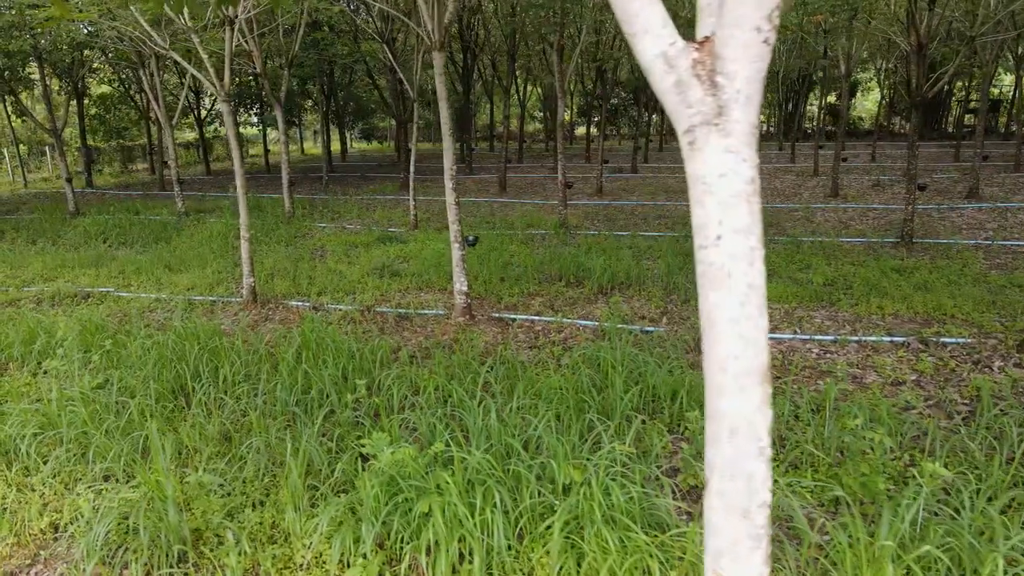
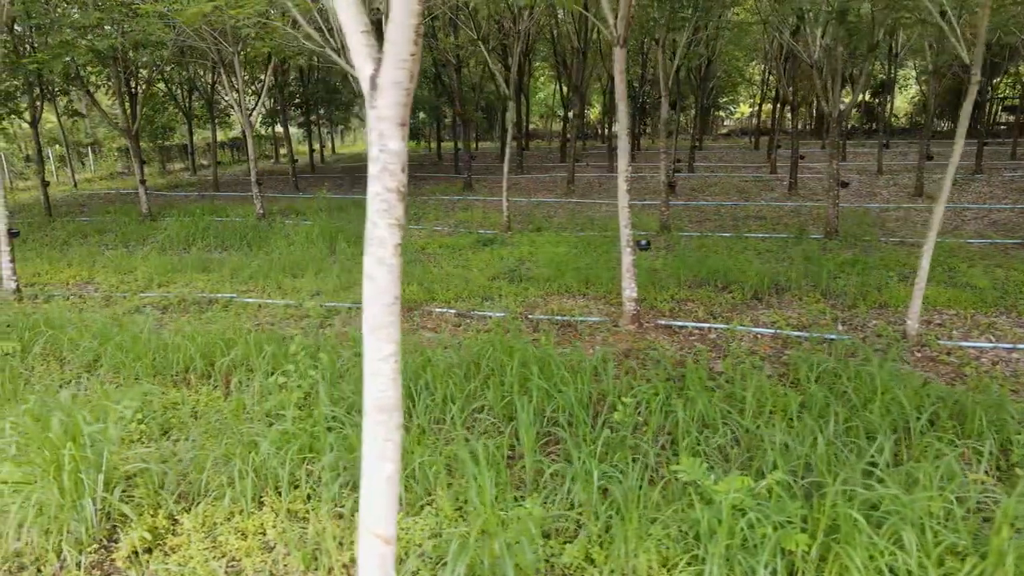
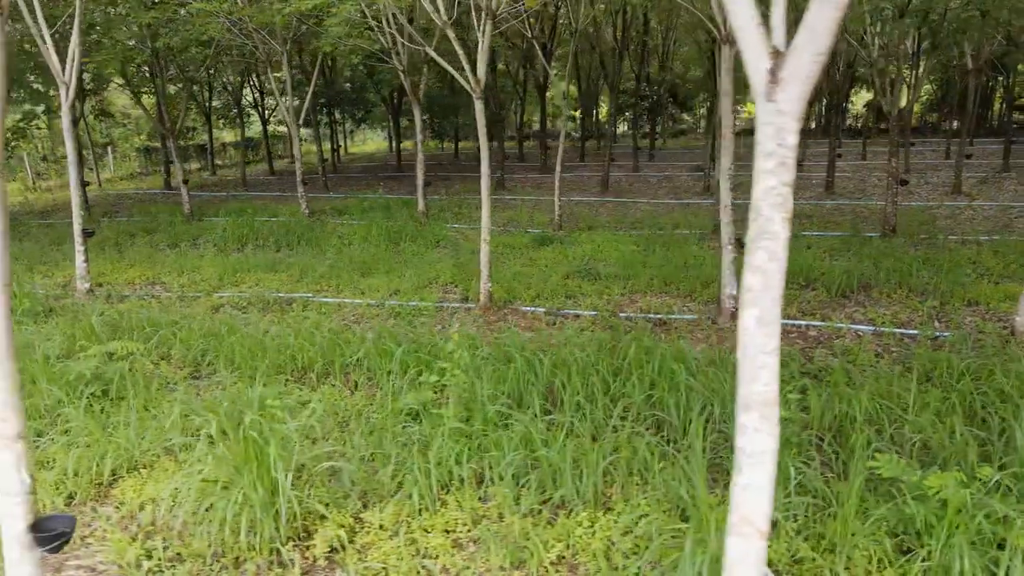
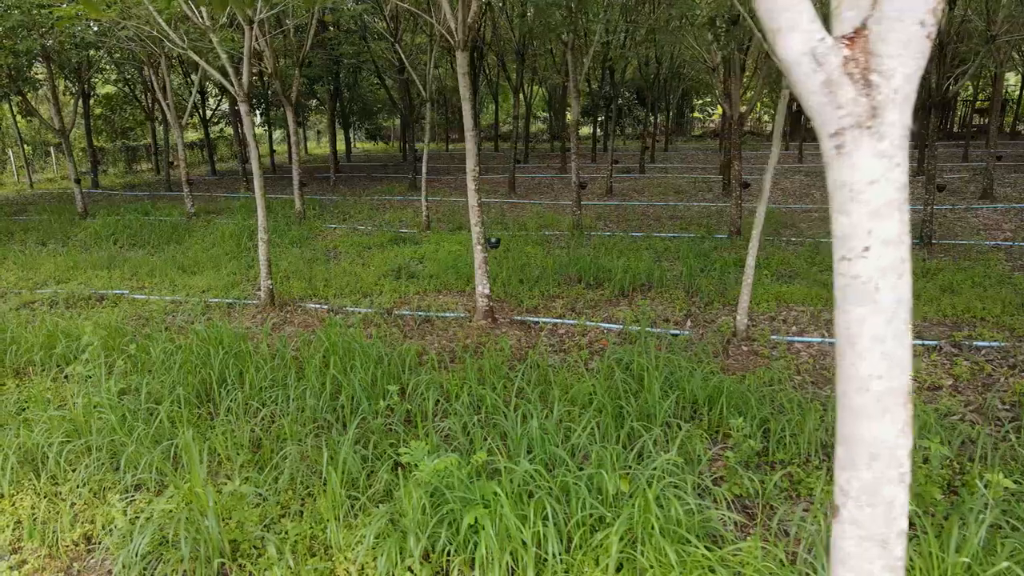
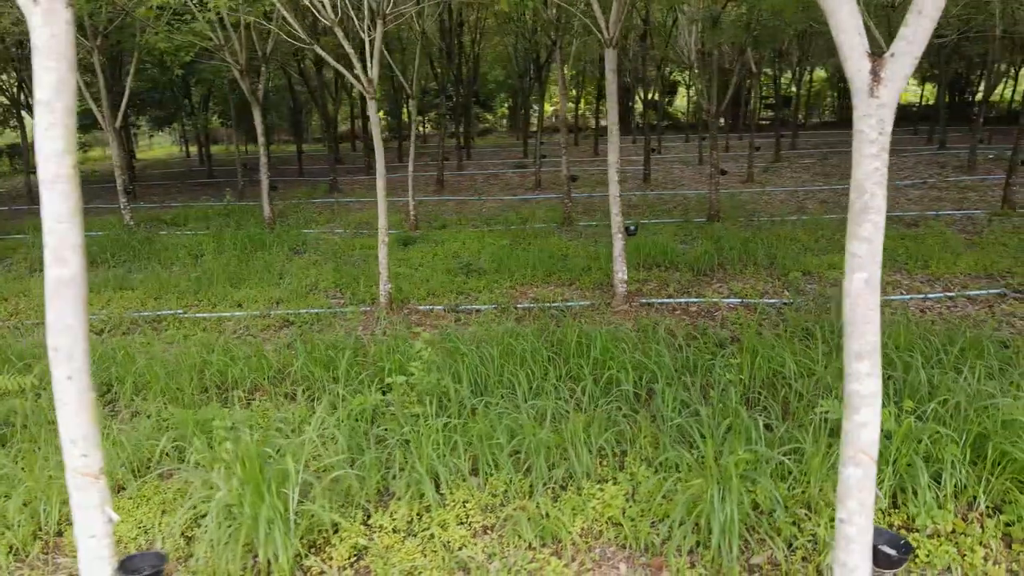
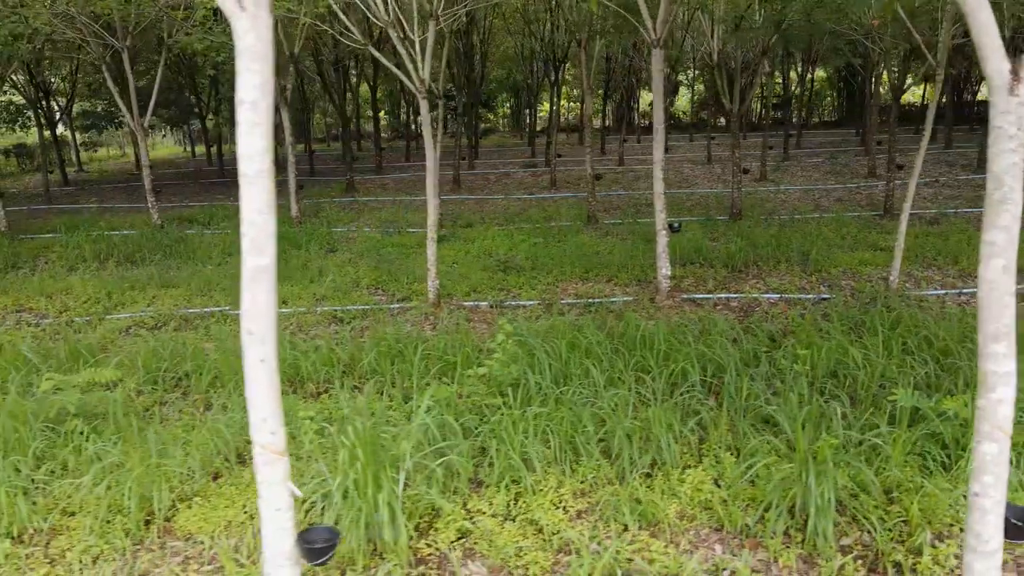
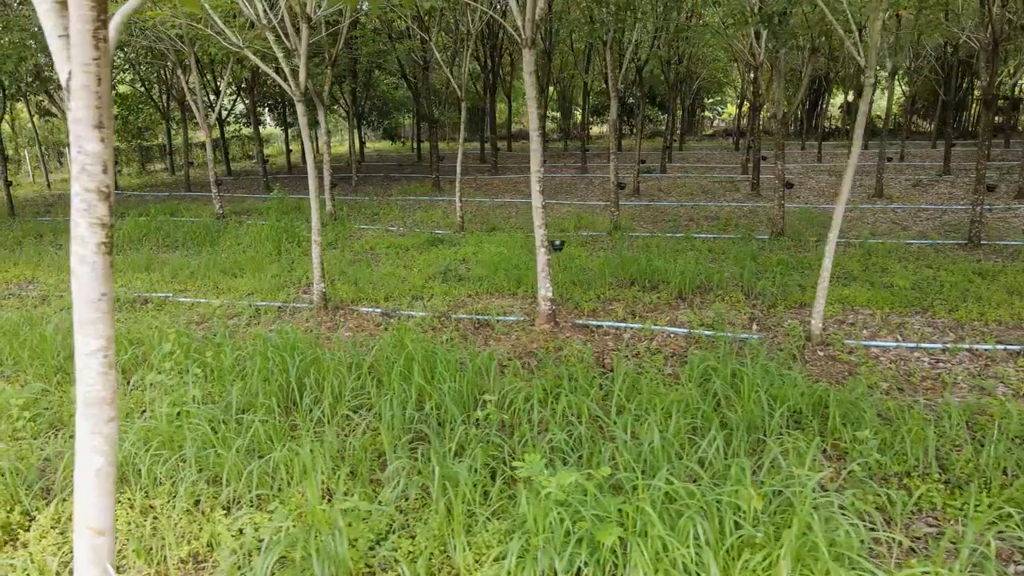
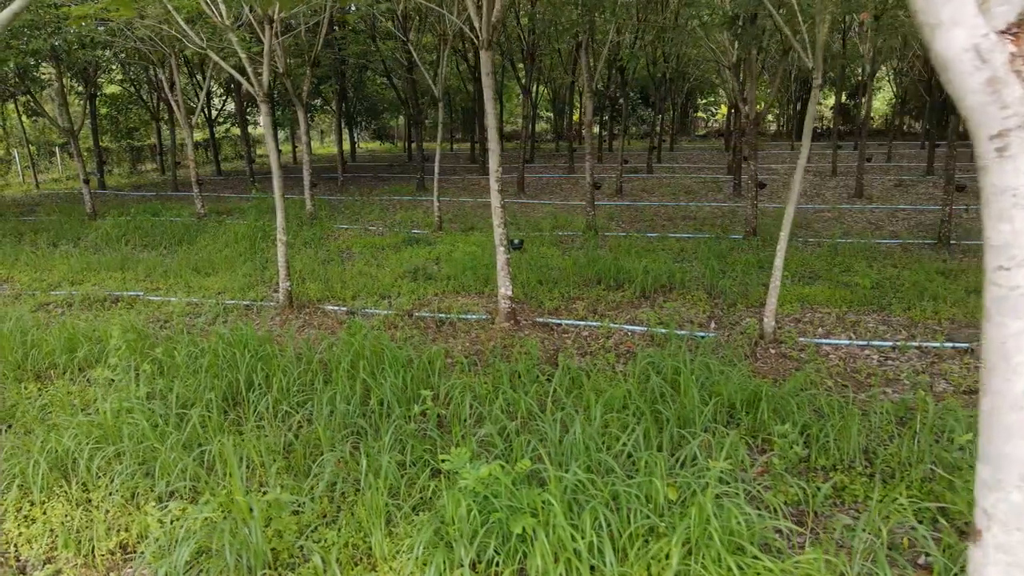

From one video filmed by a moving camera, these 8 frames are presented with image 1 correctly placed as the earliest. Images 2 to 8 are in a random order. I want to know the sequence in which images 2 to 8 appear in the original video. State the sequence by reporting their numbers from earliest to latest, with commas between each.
4, 8, 7, 2, 3, 5, 6
